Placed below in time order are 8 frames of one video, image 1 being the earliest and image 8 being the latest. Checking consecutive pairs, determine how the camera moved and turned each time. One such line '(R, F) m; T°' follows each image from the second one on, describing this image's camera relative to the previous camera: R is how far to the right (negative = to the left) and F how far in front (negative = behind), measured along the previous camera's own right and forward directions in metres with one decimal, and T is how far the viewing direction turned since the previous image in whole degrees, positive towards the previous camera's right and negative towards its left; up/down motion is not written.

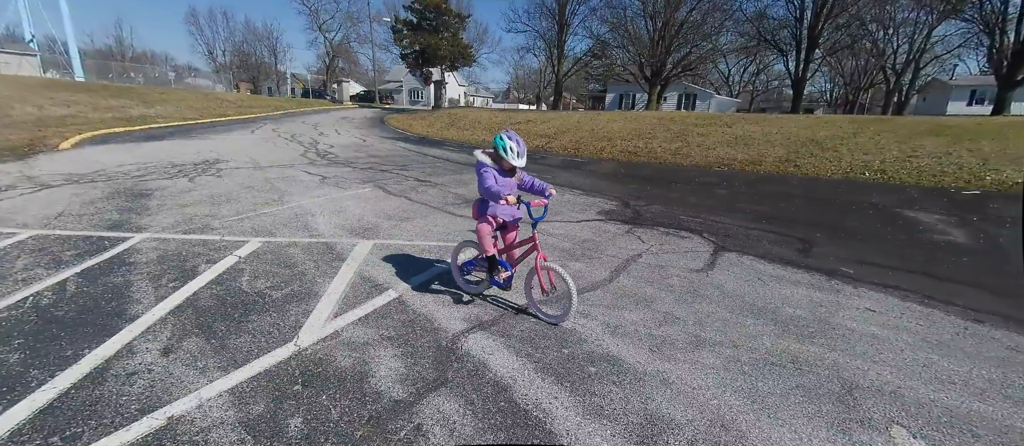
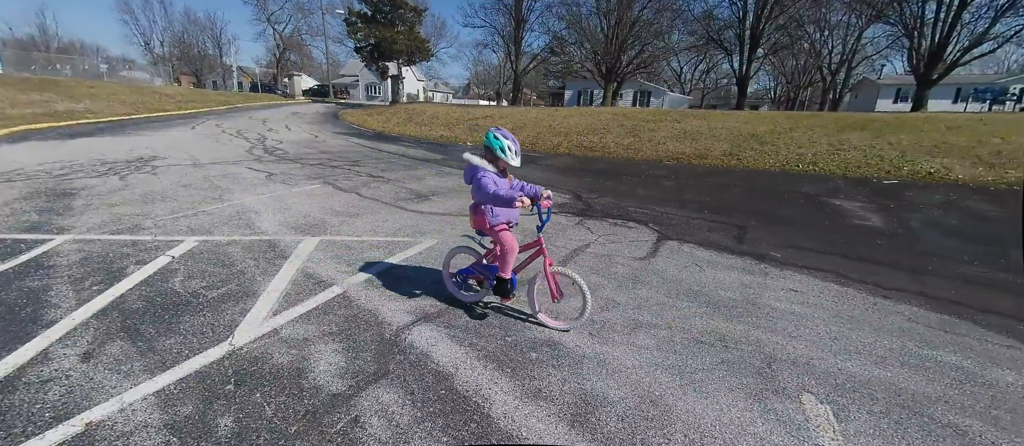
(+0.2, -0.1) m; +5°
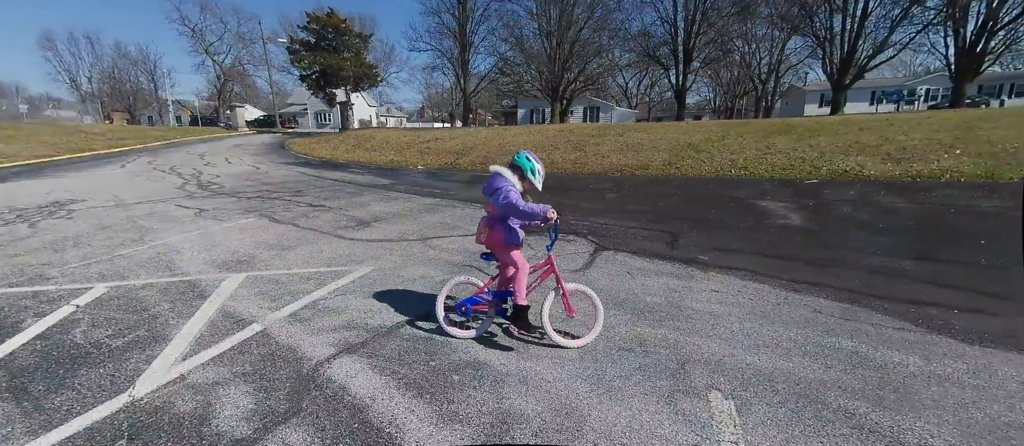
(+0.4, 0.0) m; +5°
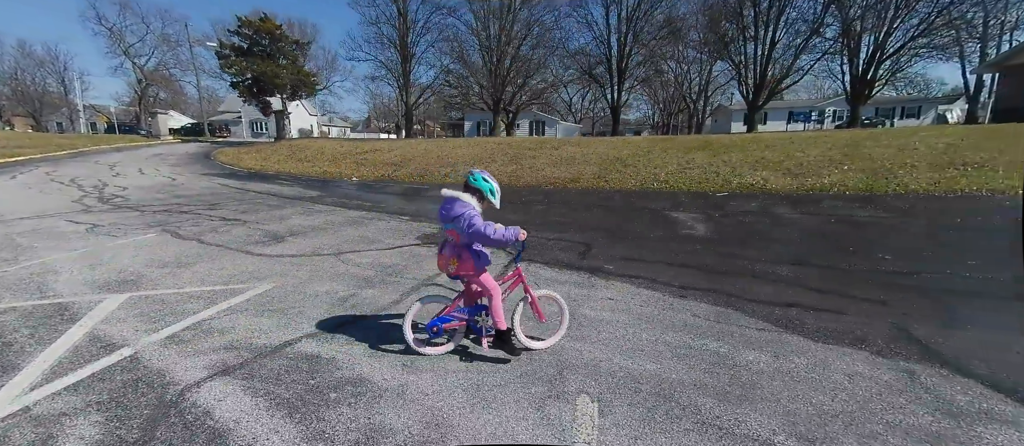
(+0.5, -0.1) m; +6°
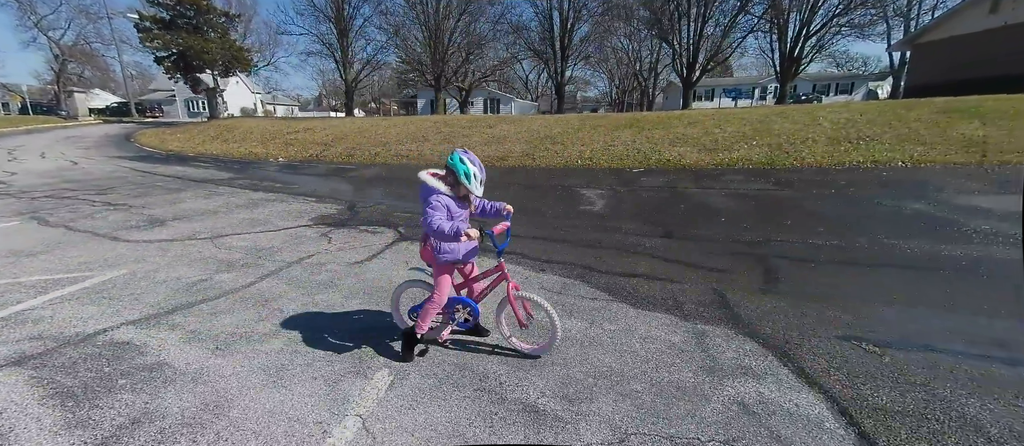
(+1.2, 0.0) m; +4°
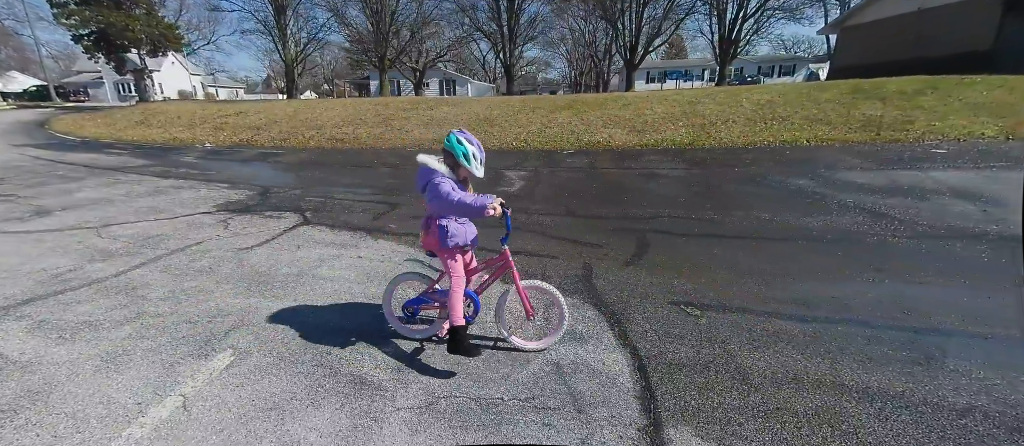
(+0.9, -0.1) m; +4°
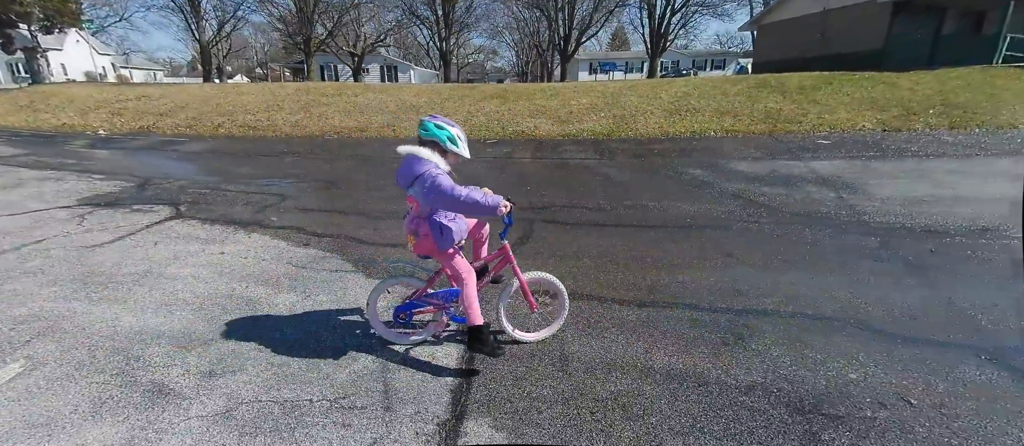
(+0.8, 0.0) m; +6°
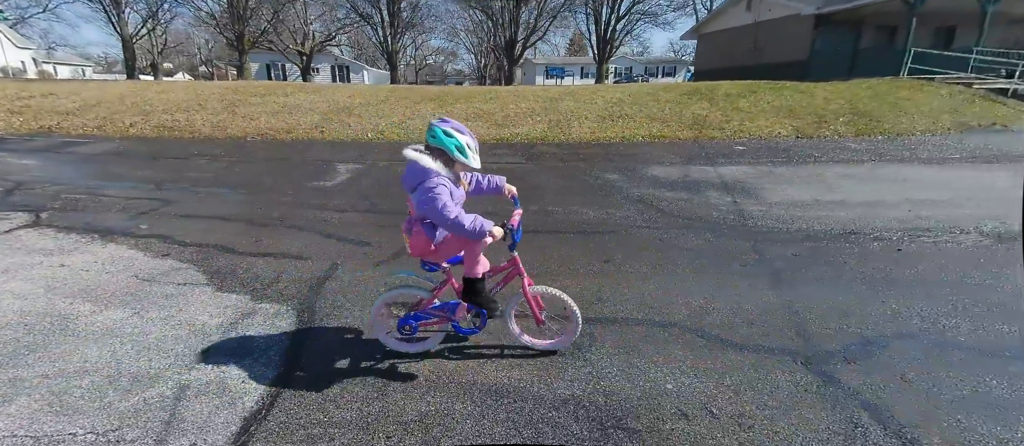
(+0.9, +0.1) m; +4°
